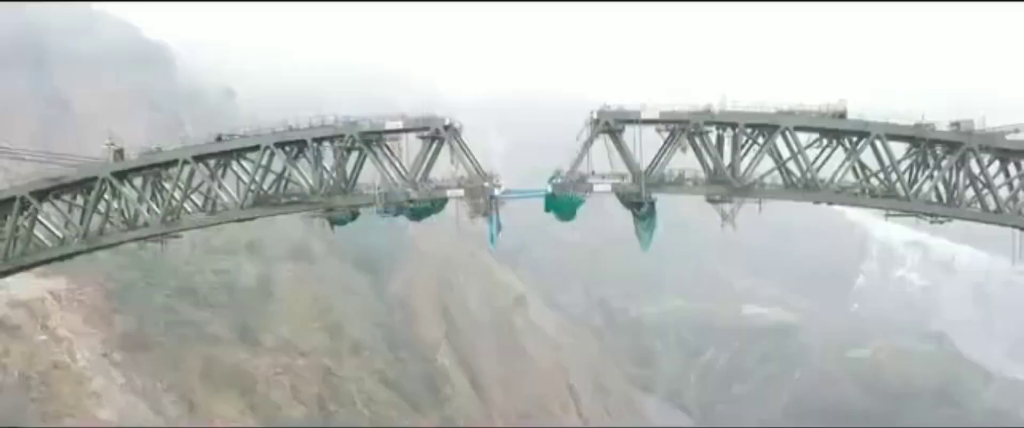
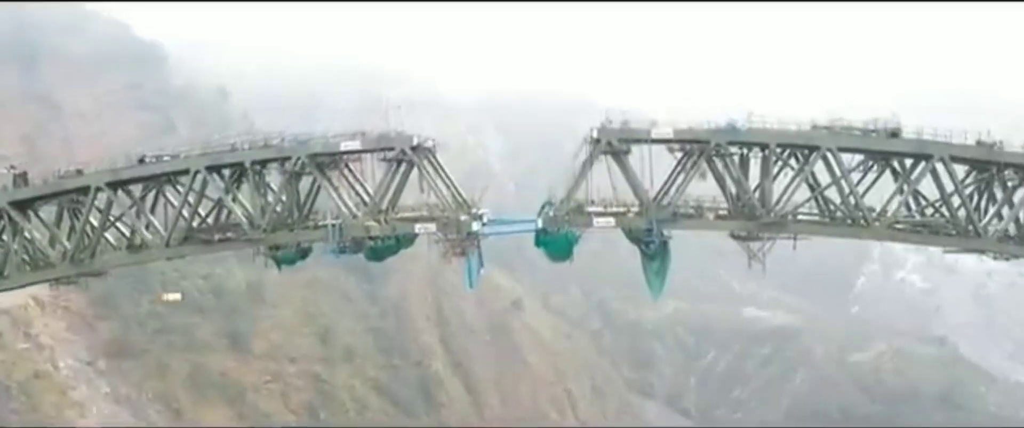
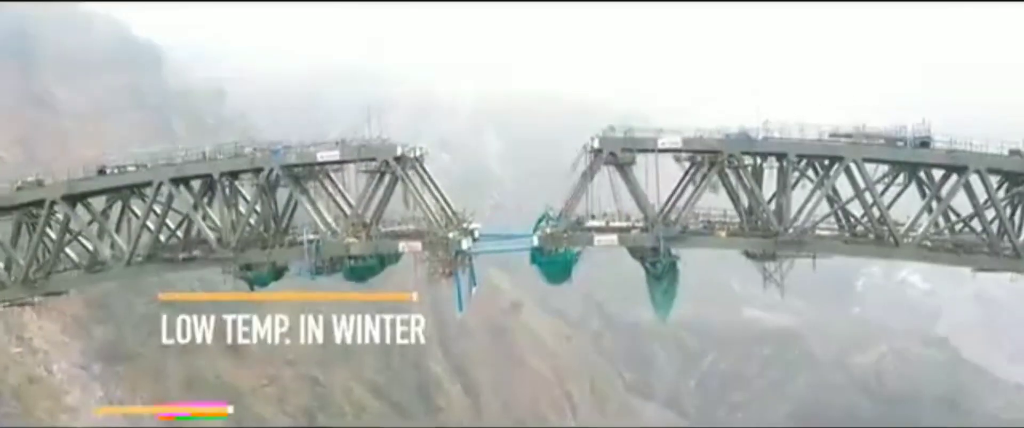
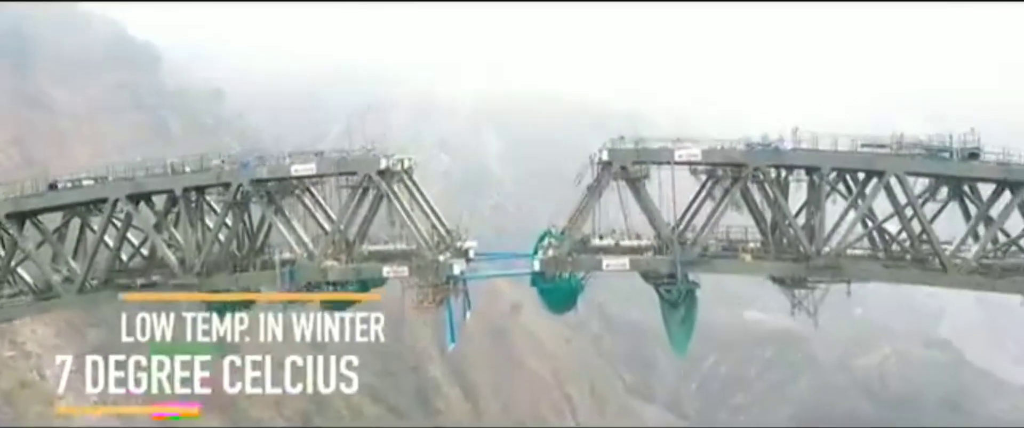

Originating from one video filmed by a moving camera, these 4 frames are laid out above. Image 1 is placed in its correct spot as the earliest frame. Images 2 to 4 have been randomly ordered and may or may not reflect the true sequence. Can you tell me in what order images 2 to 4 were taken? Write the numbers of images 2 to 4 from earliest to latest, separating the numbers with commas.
2, 3, 4
